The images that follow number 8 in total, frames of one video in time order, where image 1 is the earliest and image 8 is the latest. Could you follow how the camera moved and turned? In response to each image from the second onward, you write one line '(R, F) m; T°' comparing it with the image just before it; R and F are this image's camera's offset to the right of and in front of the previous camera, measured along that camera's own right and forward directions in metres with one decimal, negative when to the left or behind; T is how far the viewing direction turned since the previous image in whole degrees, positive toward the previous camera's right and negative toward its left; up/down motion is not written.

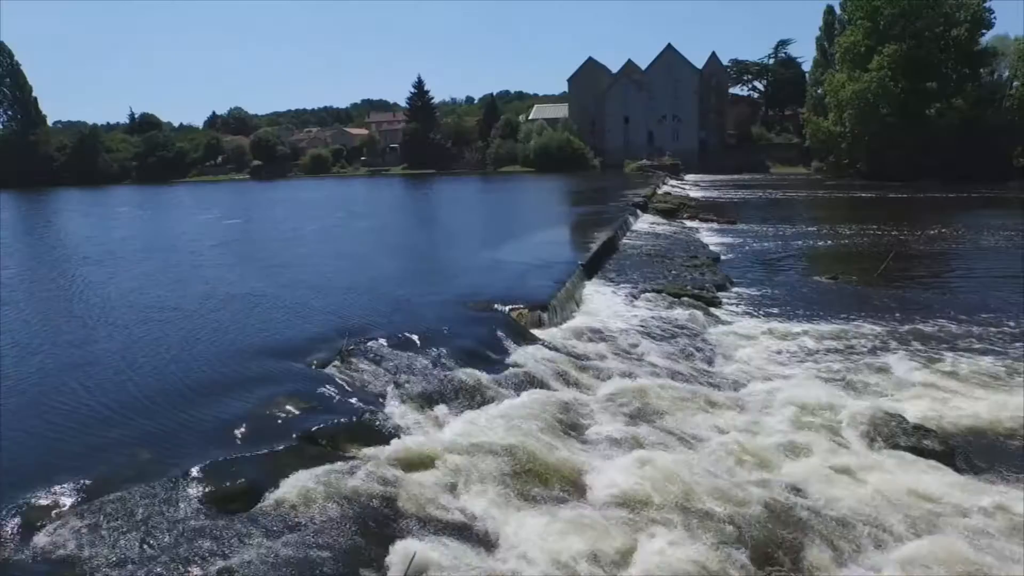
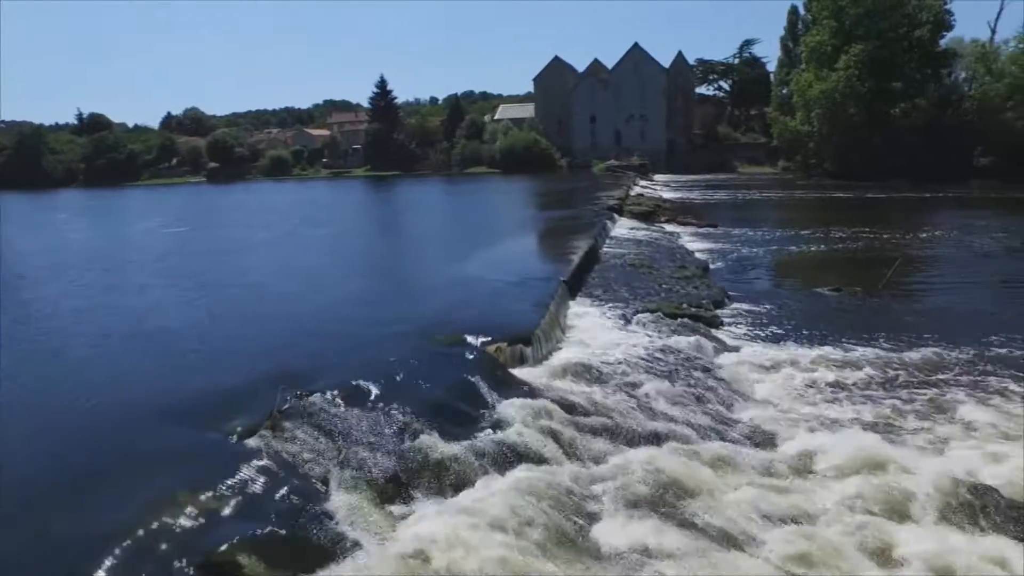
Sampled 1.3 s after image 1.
(-0.1, +2.0) m; +3°
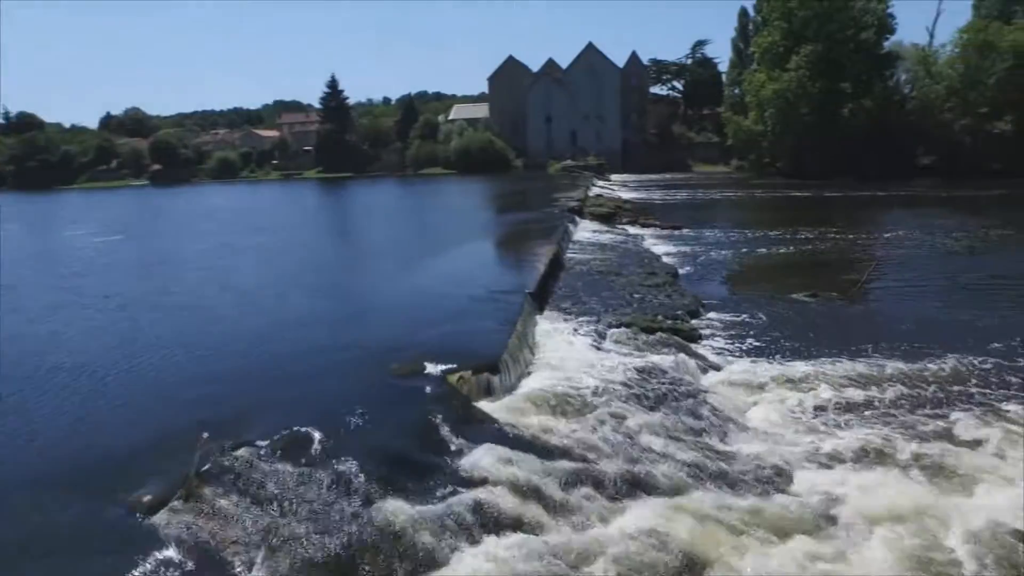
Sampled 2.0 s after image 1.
(-0.1, +1.1) m; +4°
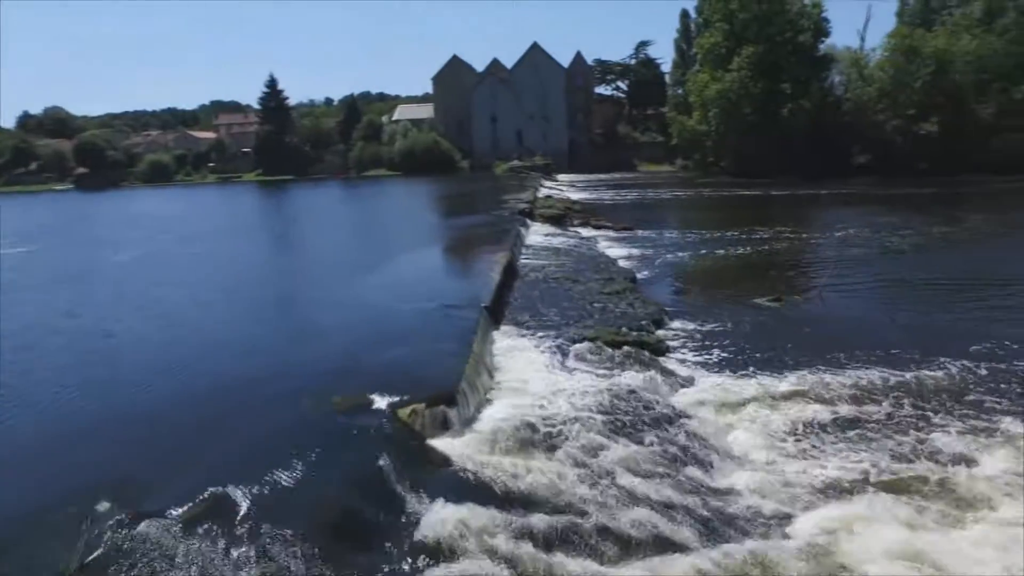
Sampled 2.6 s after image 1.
(-0.1, +1.0) m; +4°
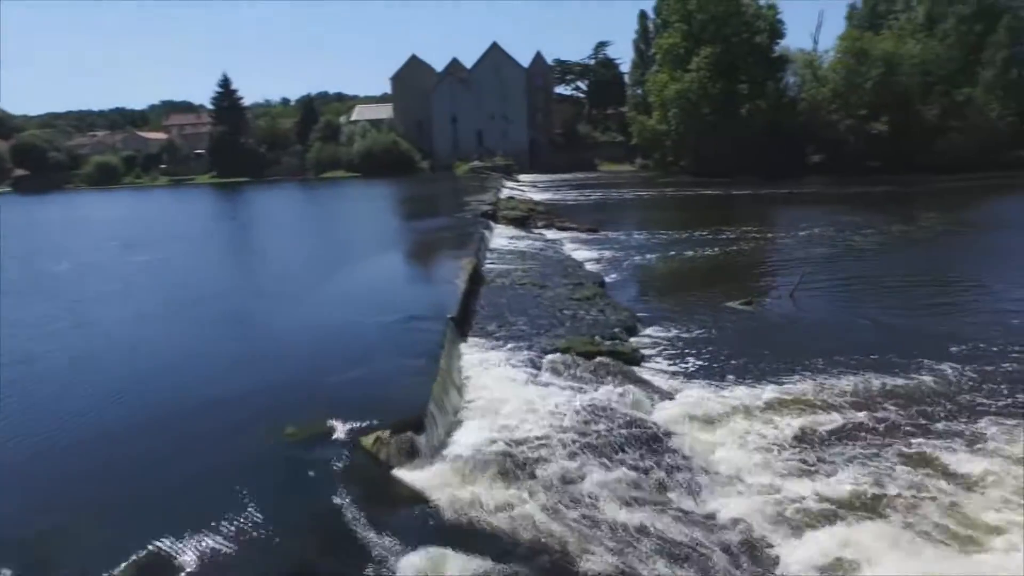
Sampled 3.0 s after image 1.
(-0.1, +0.6) m; +3°
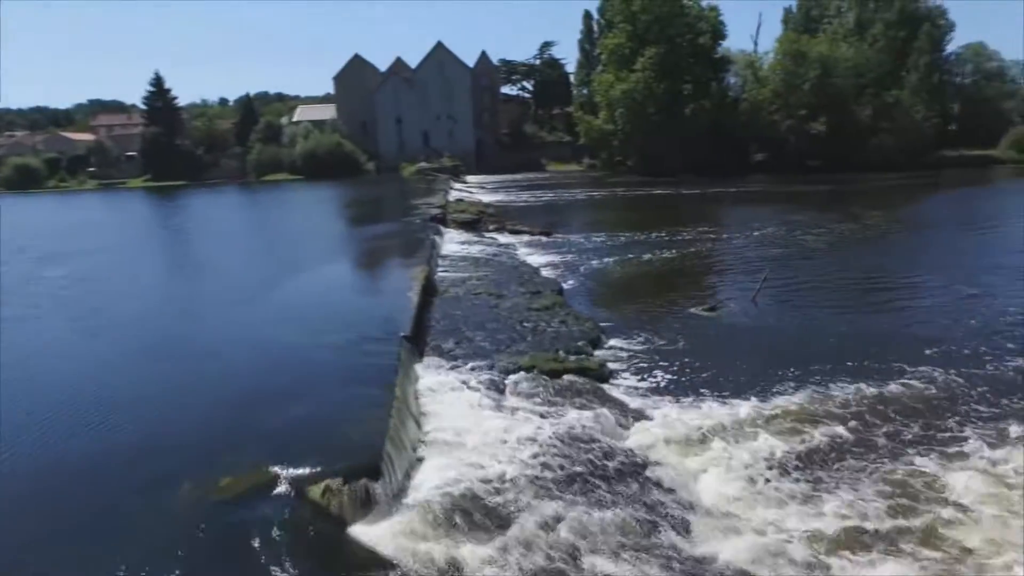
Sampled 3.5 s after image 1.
(-0.1, +0.8) m; +4°
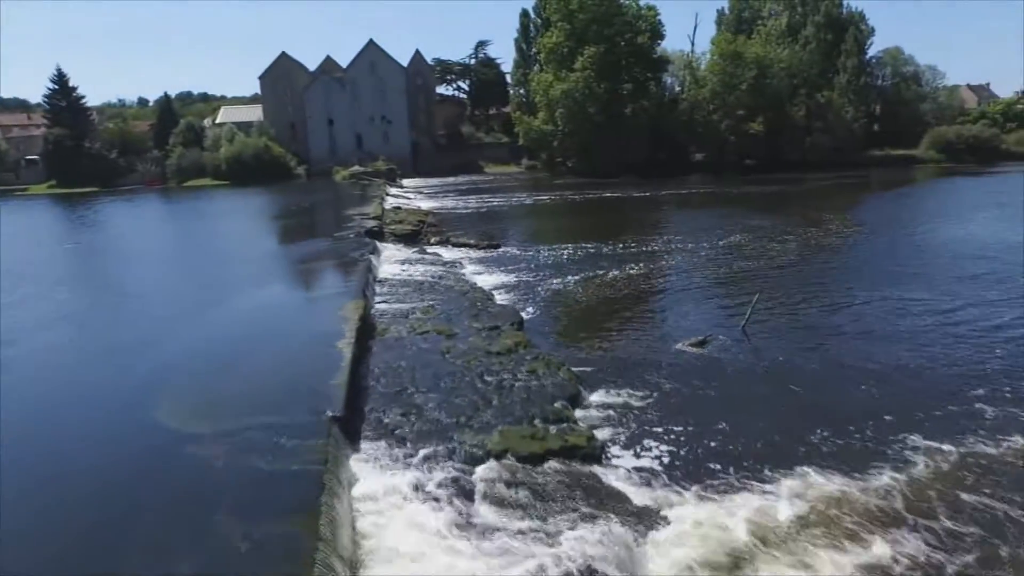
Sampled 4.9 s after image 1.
(-0.3, +2.4) m; +5°
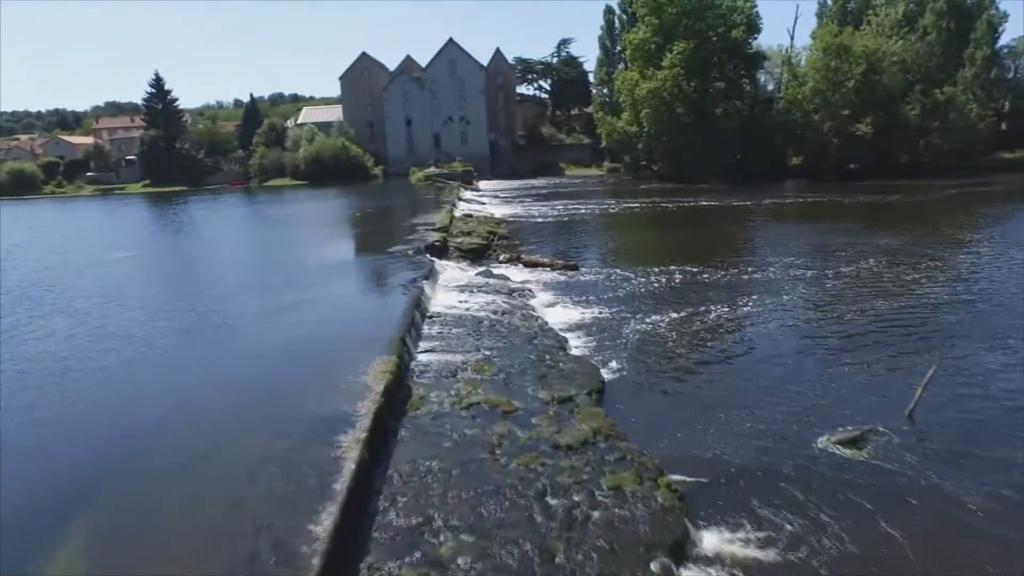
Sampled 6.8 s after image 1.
(0.0, +3.2) m; -6°
